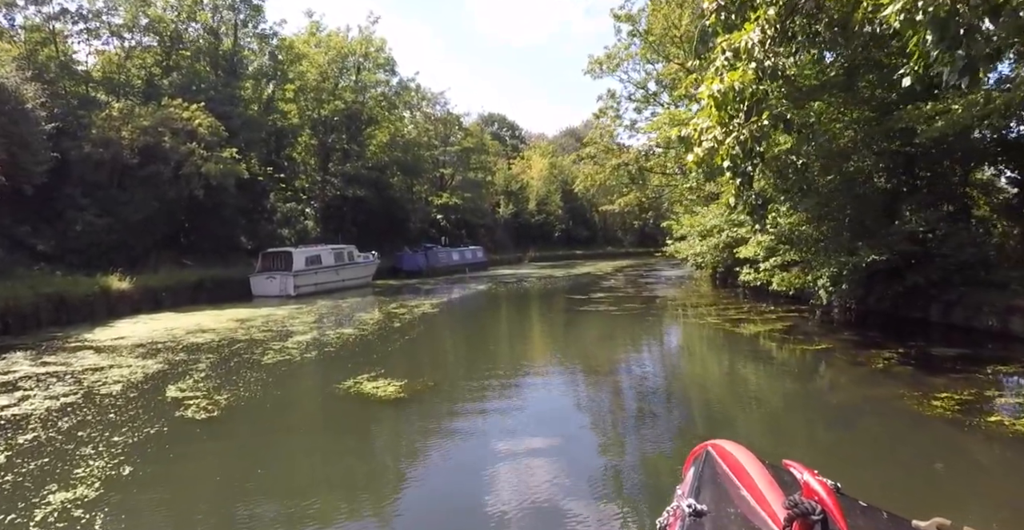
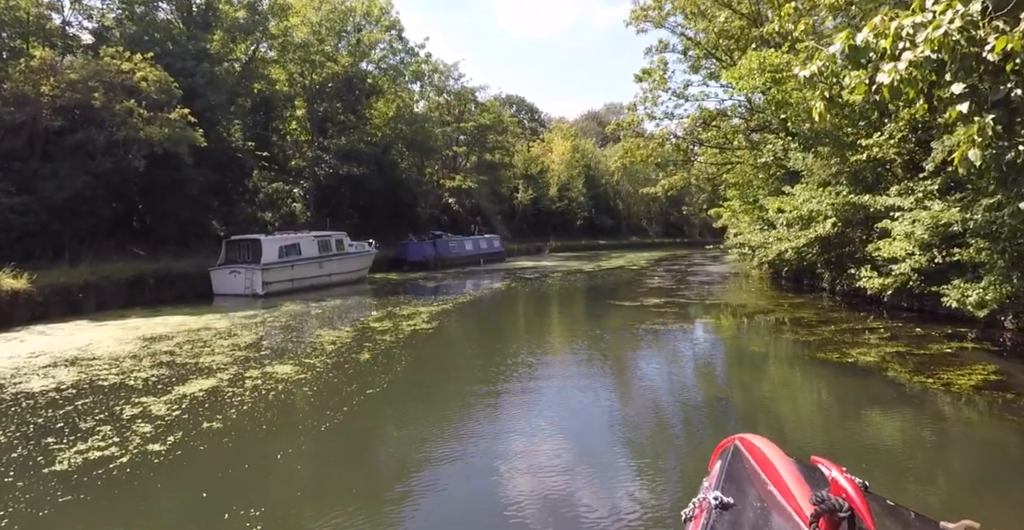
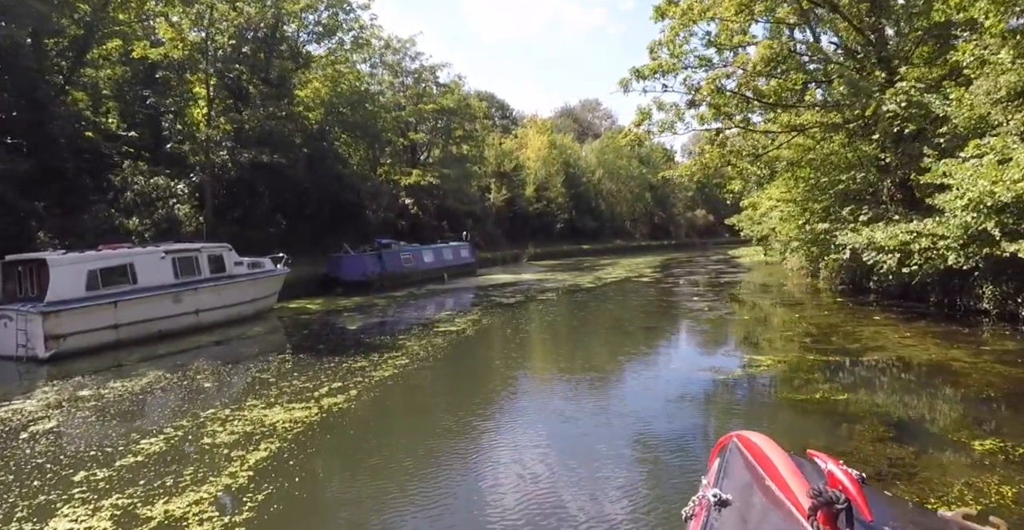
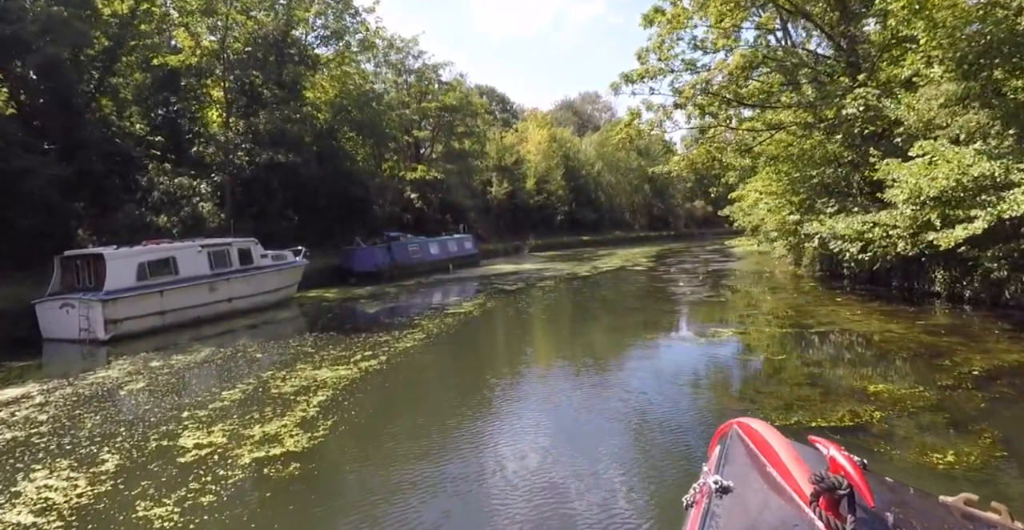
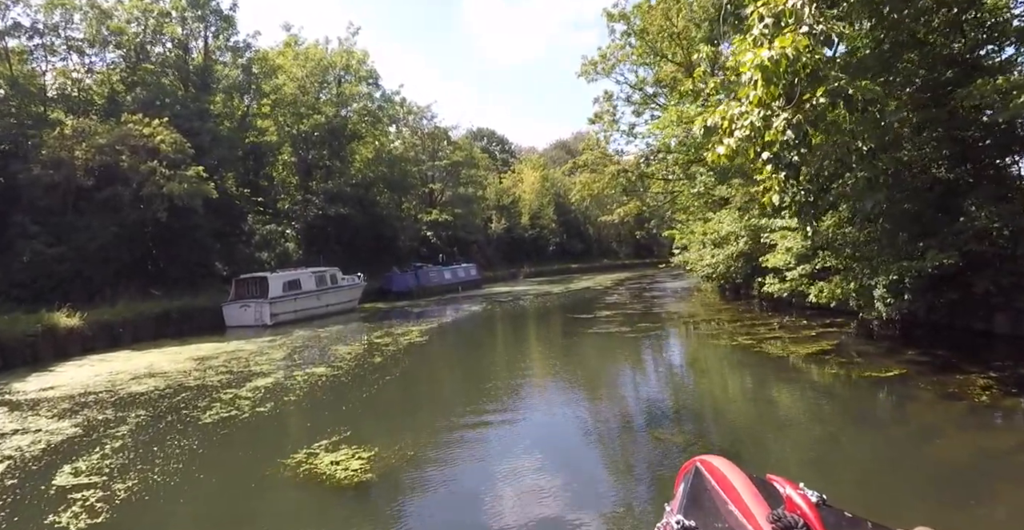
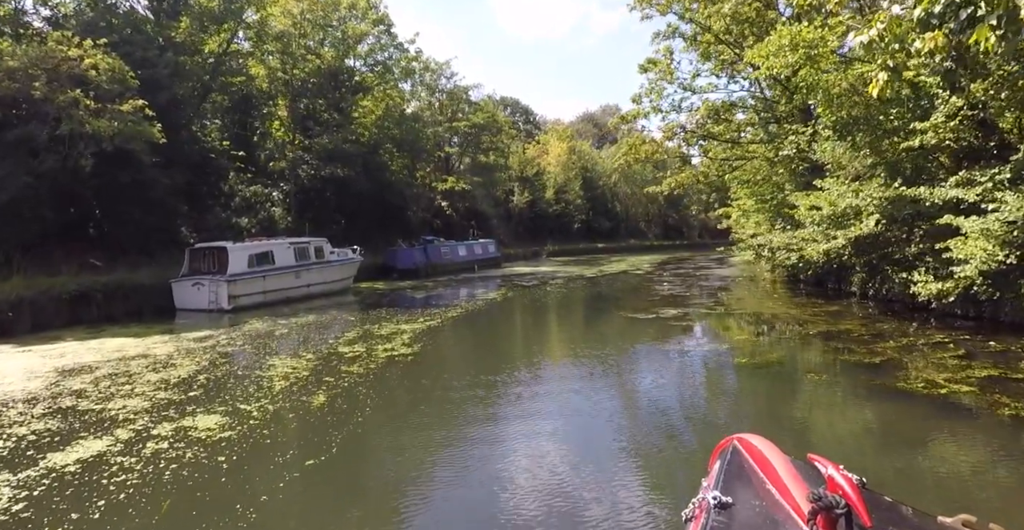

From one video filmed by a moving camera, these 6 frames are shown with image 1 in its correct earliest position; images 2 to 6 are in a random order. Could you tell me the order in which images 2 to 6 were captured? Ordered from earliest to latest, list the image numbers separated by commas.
5, 2, 6, 4, 3
